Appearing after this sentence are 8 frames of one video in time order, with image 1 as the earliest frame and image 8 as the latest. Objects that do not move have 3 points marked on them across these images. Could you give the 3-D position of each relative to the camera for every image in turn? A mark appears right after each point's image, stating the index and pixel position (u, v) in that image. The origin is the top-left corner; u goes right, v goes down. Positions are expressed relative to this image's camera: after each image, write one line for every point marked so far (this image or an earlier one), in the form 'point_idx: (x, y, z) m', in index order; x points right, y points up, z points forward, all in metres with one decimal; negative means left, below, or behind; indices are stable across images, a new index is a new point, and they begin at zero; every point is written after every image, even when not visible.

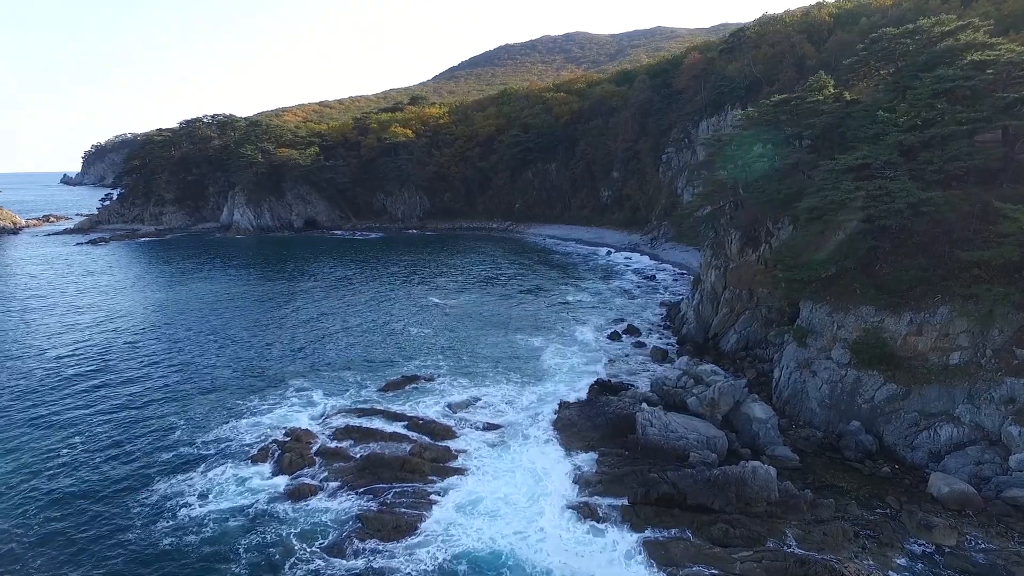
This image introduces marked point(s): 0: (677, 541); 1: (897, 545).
0: (+5.2, -7.9, +19.1) m
1: (+12.1, -8.1, +19.2) m
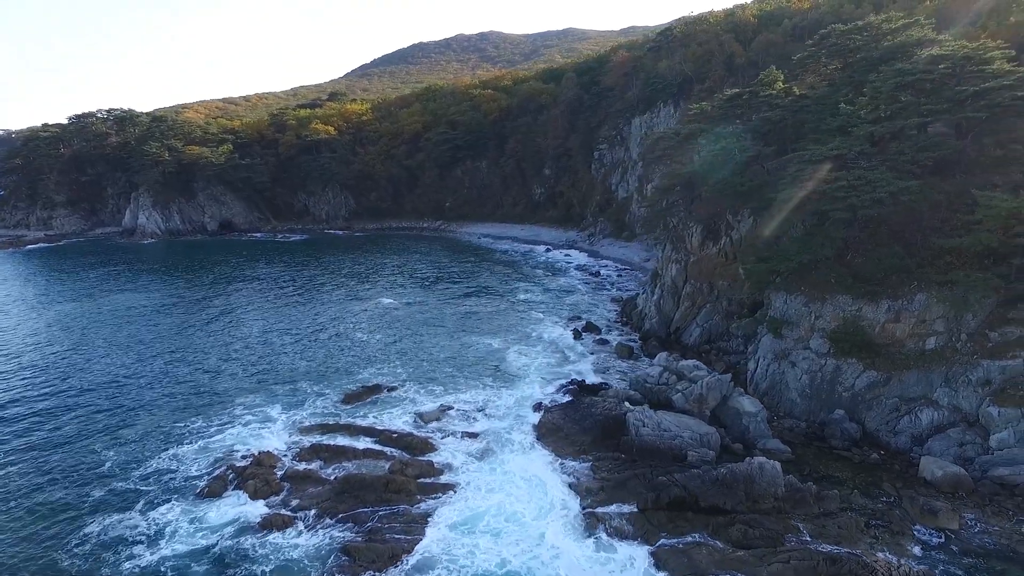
0: (+5.6, -7.7, +18.3) m
1: (+12.4, -7.7, +19.2) m
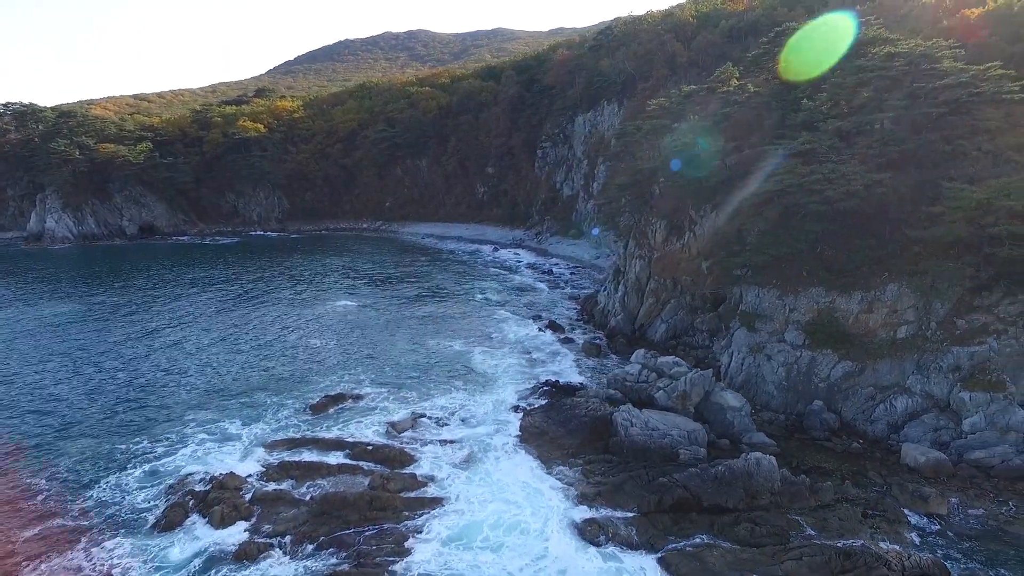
0: (+5.7, -7.6, +17.8) m
1: (+12.4, -7.4, +19.5) m
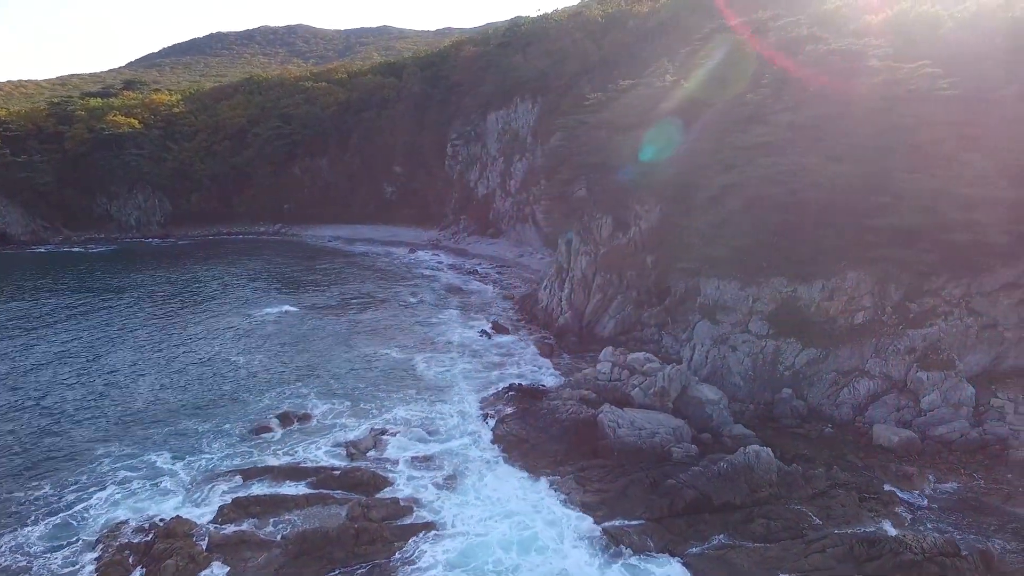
0: (+6.2, -7.3, +17.2) m
1: (+12.5, -6.9, +20.0) m
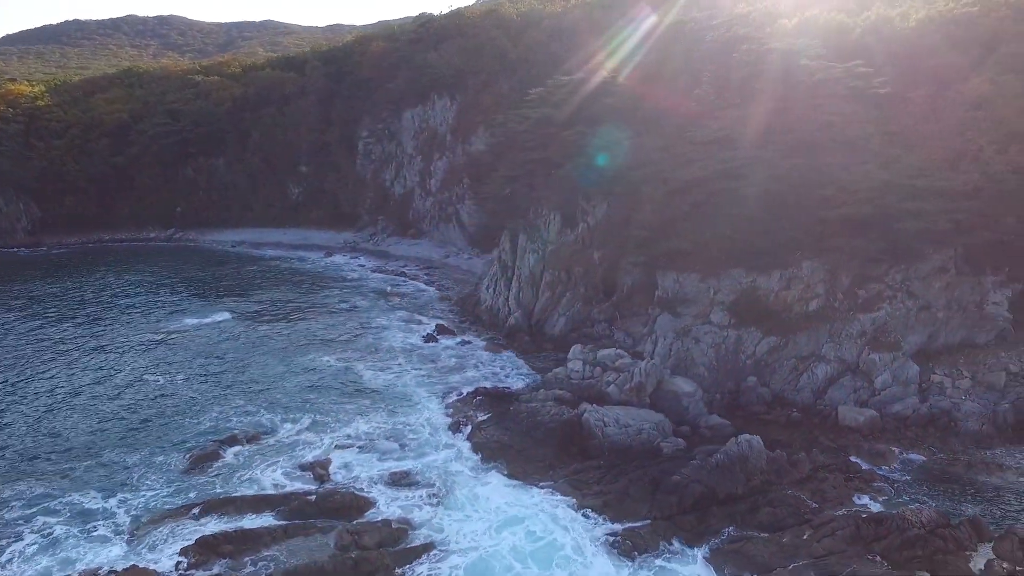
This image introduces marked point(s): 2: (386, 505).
0: (+6.6, -7.1, +17.1) m
1: (+12.4, -6.5, +20.9) m
2: (-4.1, -7.0, +19.9) m
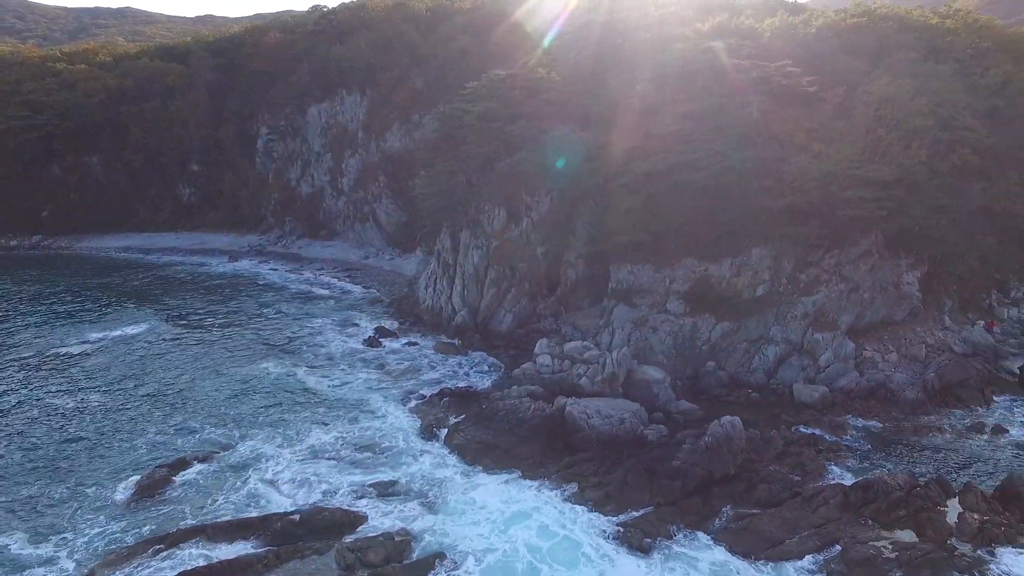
0: (+6.9, -6.6, +17.6) m
1: (+11.9, -5.8, +22.3) m
2: (-4.1, -6.9, +18.5) m
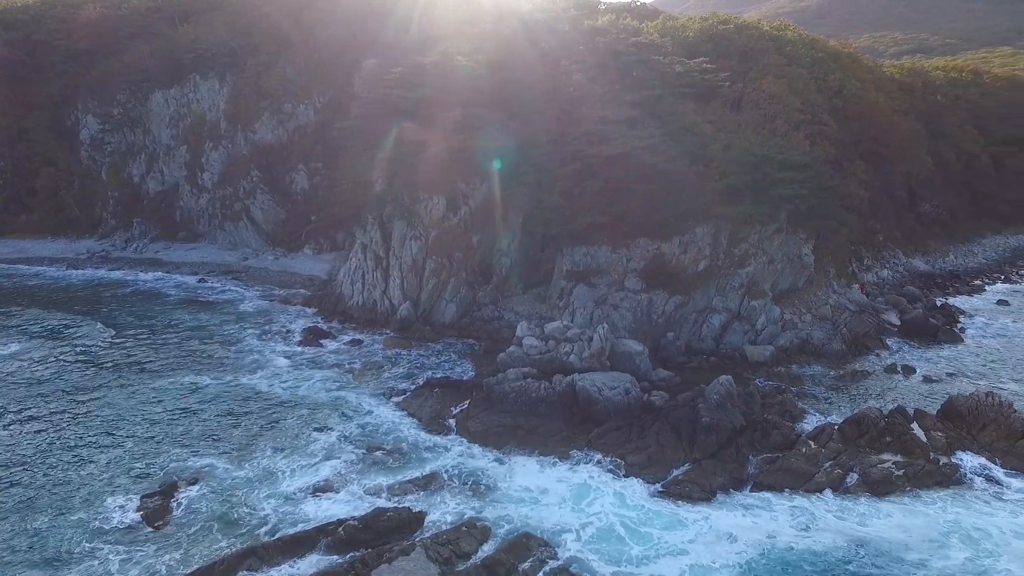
0: (+8.7, -5.5, +19.7) m
1: (+12.2, -4.5, +25.5) m
2: (-2.2, -6.4, +17.6) m
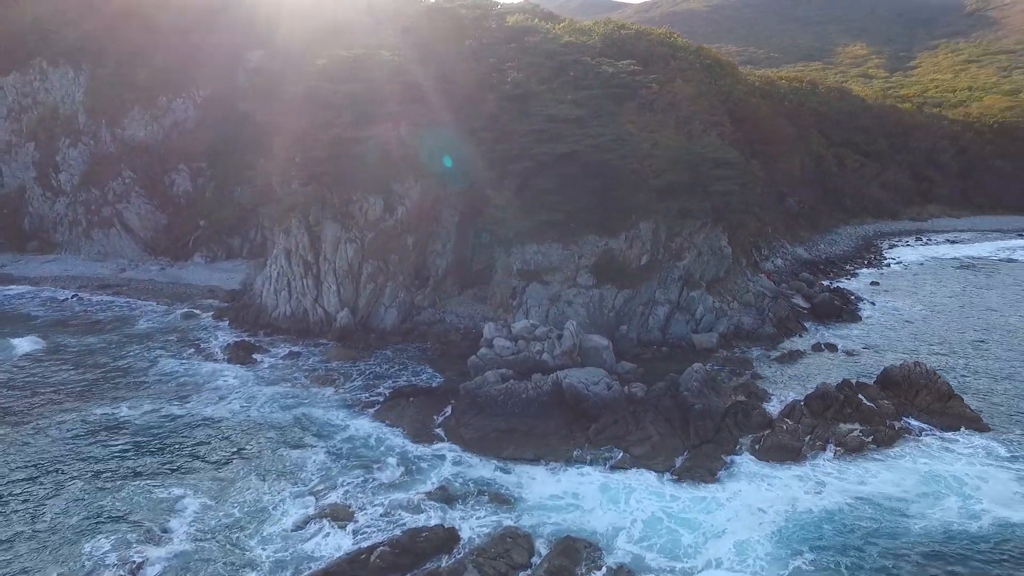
0: (+8.8, -5.1, +21.0) m
1: (+11.0, -4.0, +27.4) m
2: (-1.3, -6.5, +16.7) m
